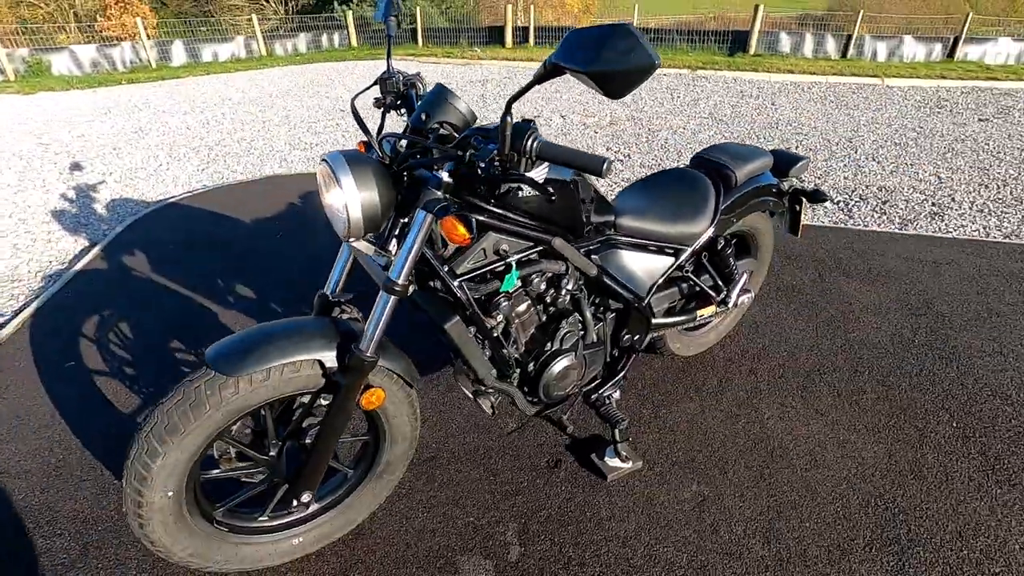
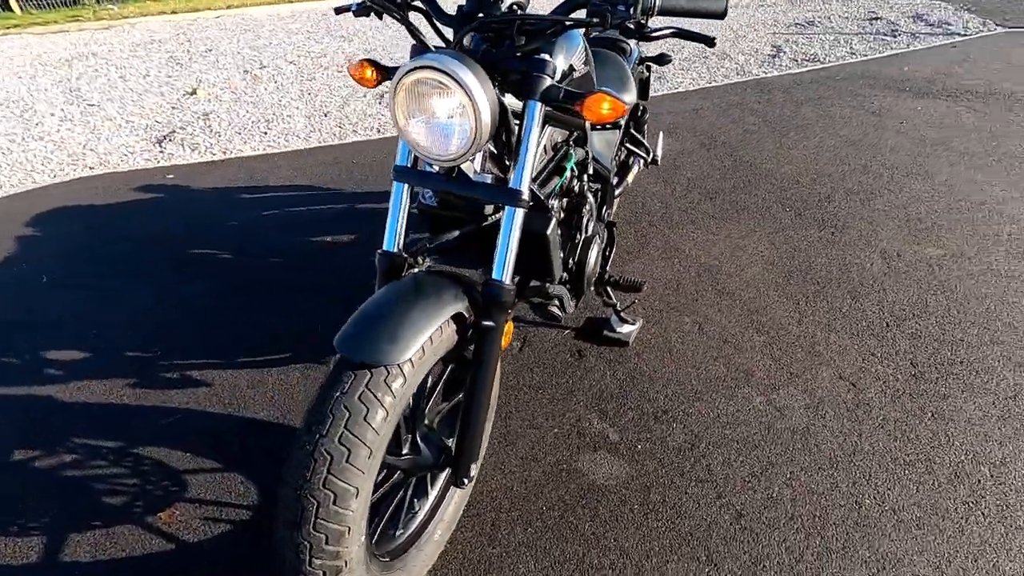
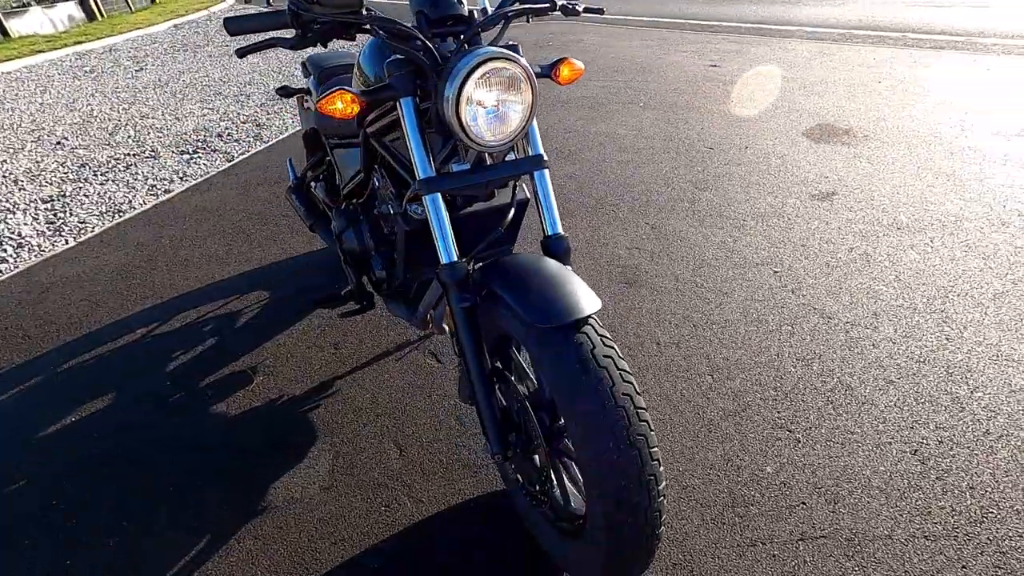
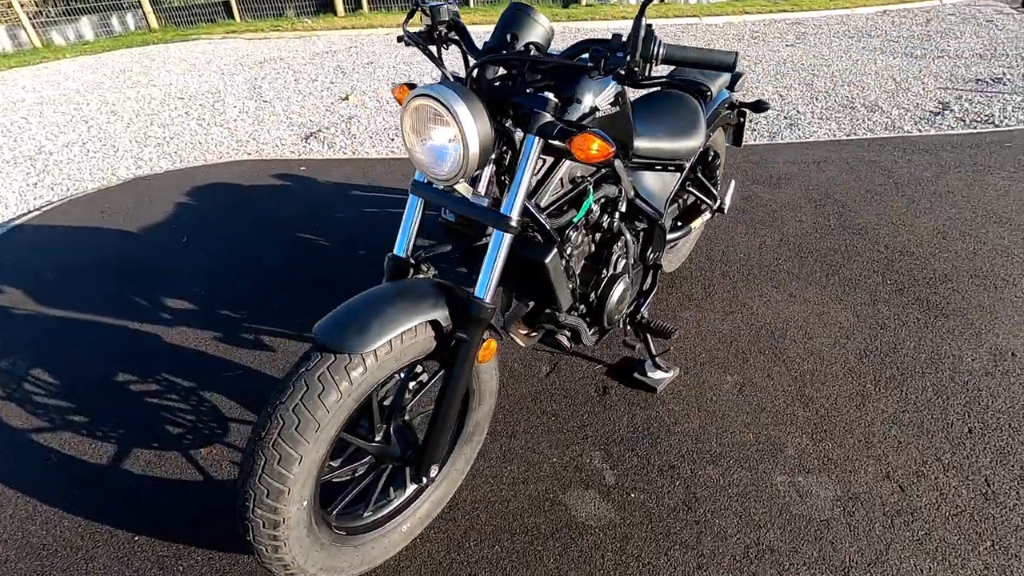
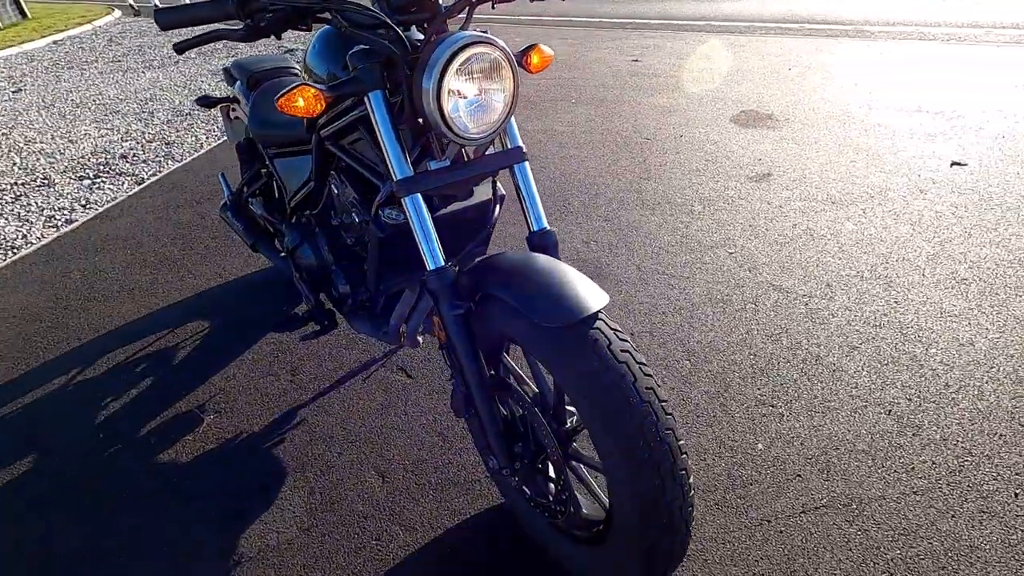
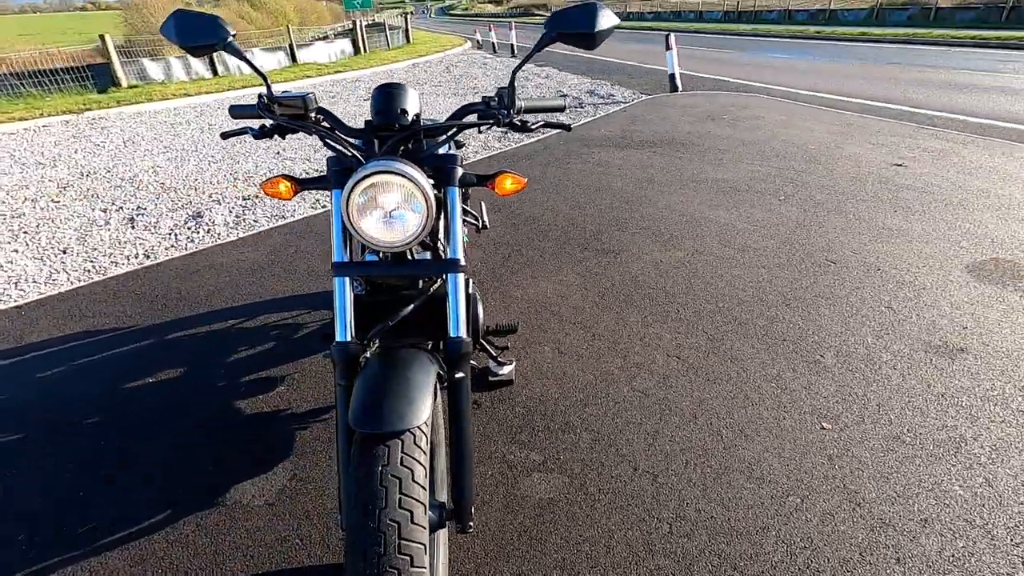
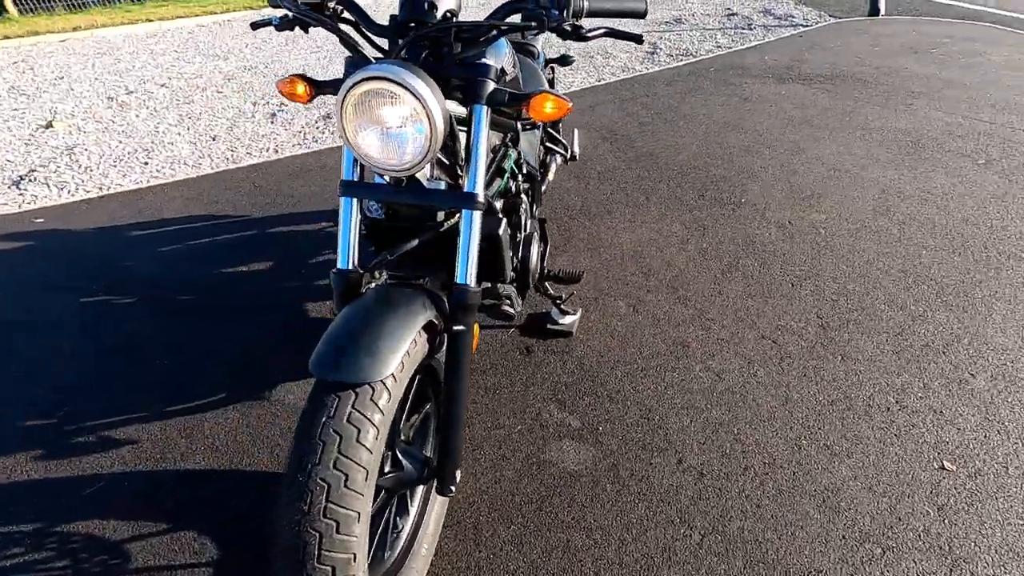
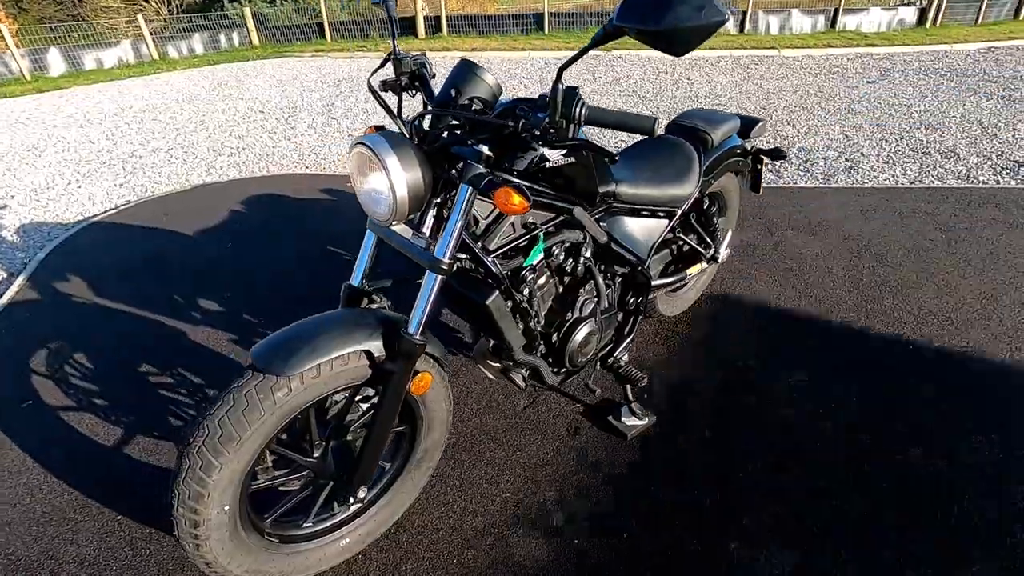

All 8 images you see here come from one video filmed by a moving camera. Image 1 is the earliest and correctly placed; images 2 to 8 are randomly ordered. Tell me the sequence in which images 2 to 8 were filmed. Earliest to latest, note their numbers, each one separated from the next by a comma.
8, 4, 2, 7, 6, 3, 5
